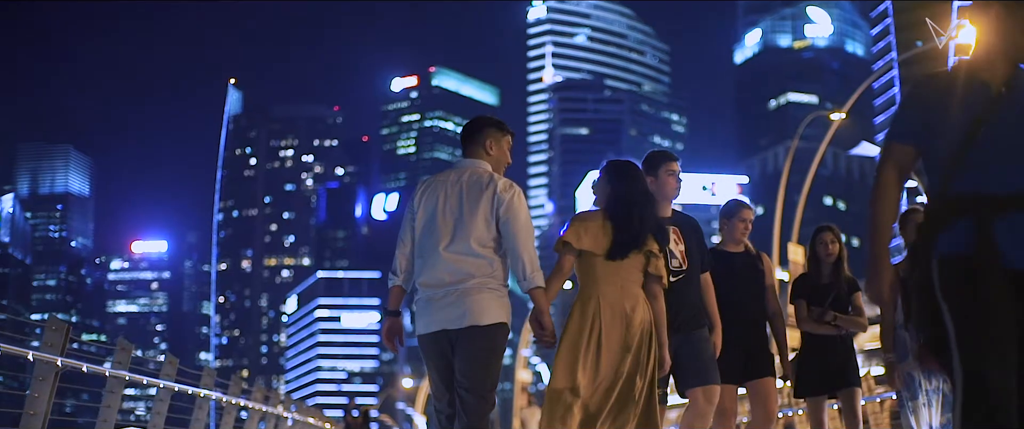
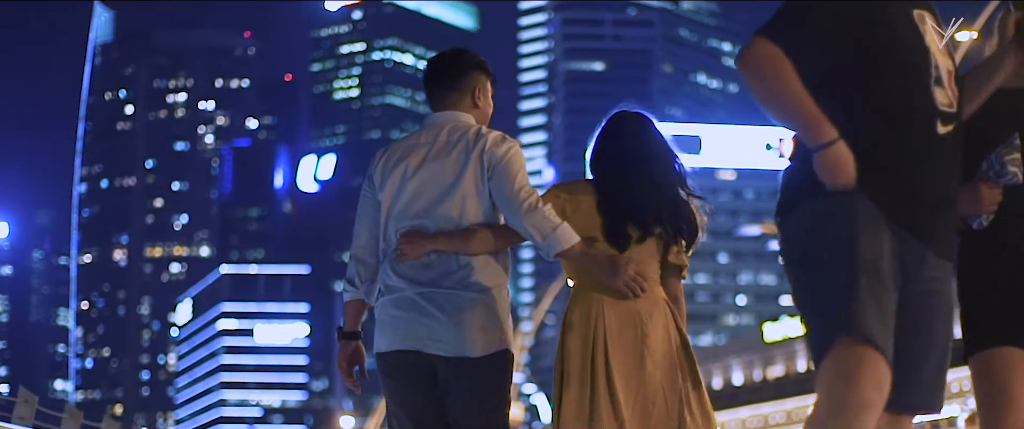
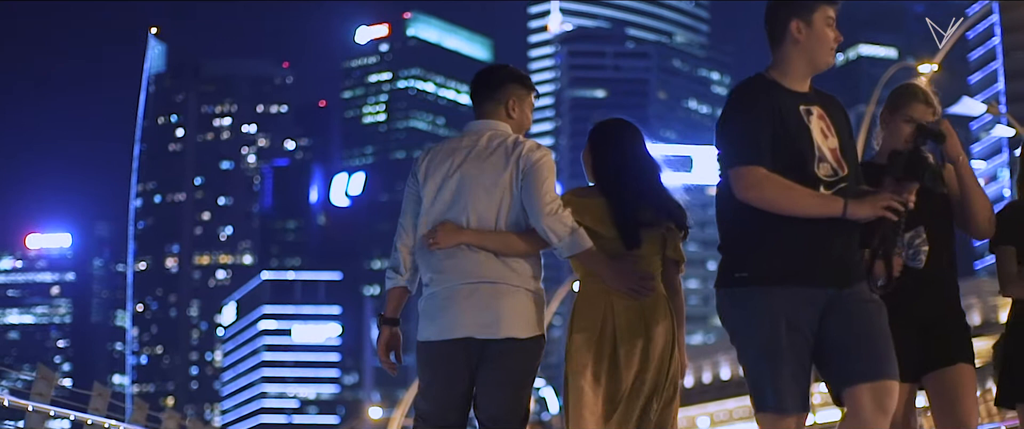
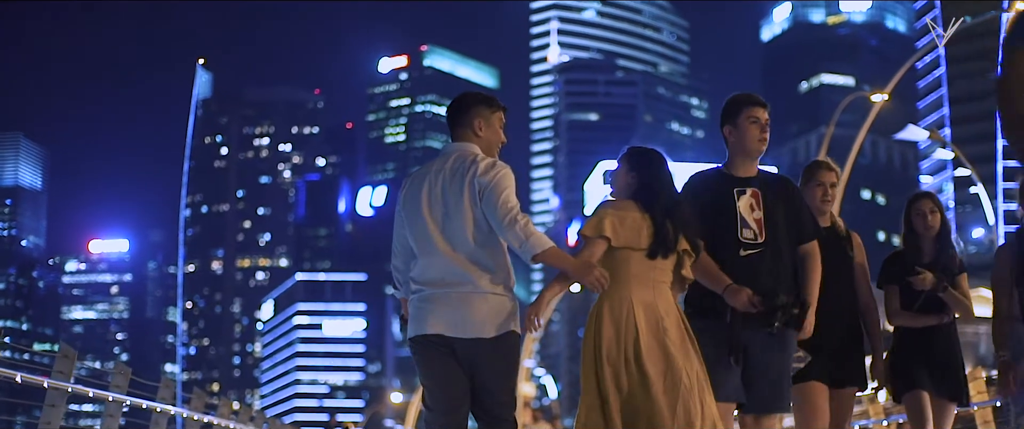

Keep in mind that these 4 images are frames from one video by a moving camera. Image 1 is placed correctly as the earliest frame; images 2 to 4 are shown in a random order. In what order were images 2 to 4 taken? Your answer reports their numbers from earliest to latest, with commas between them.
4, 3, 2
